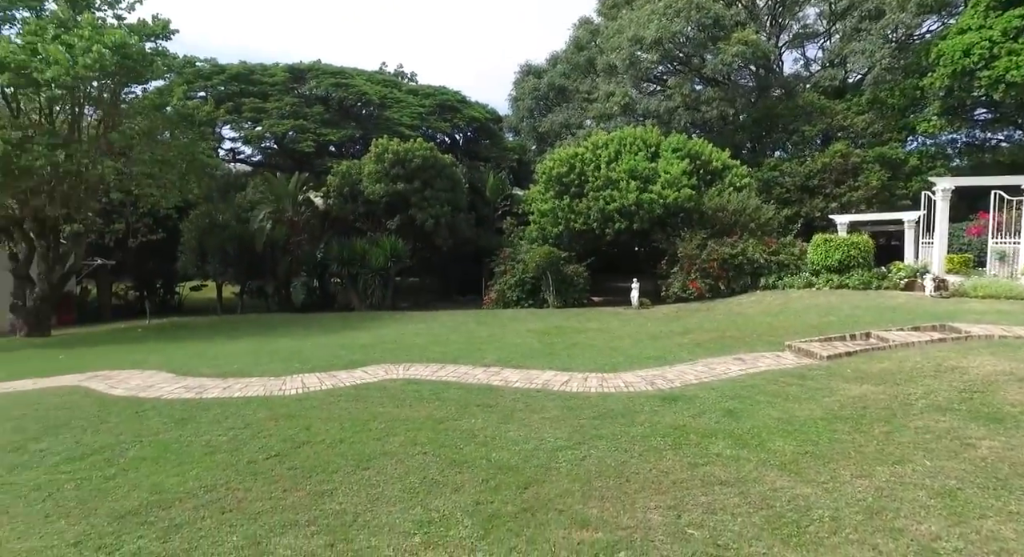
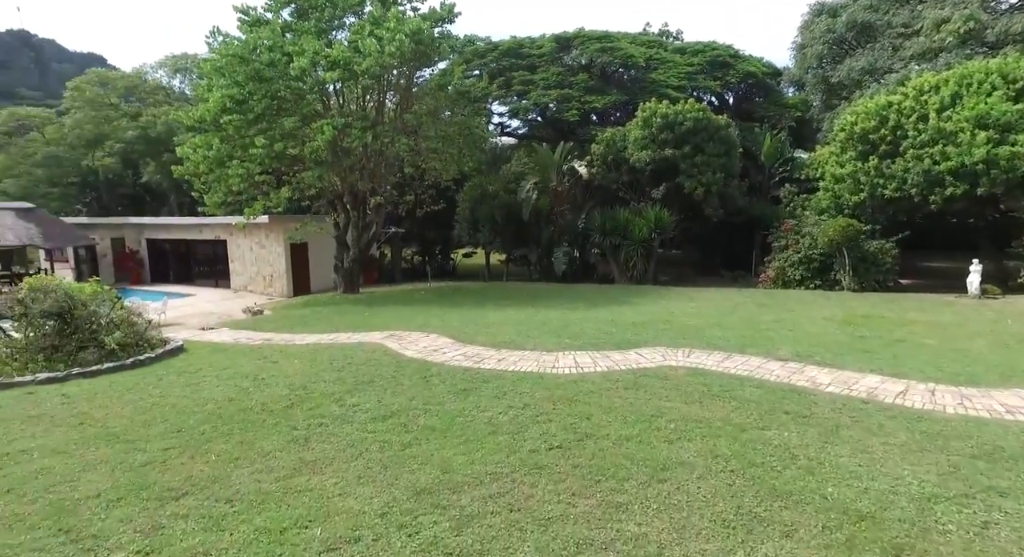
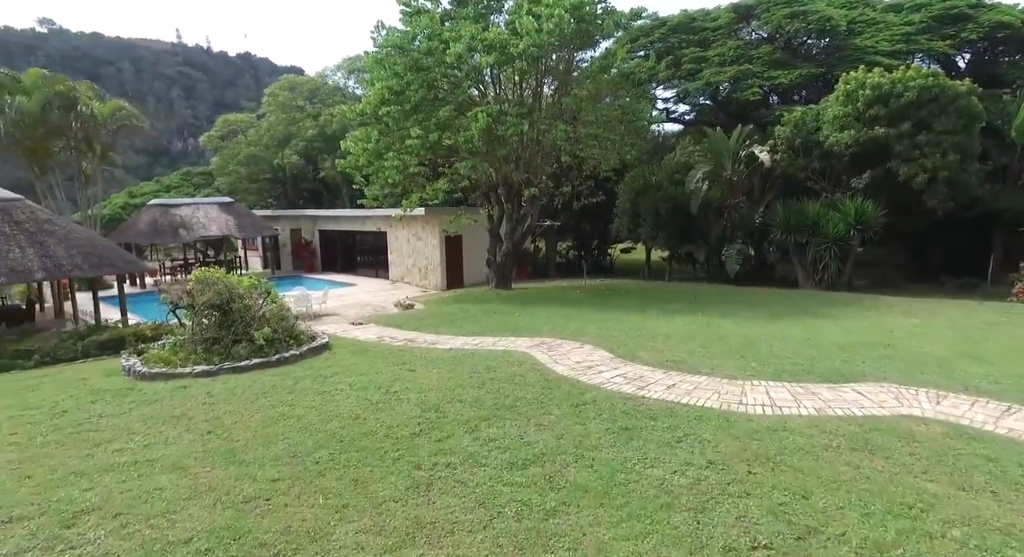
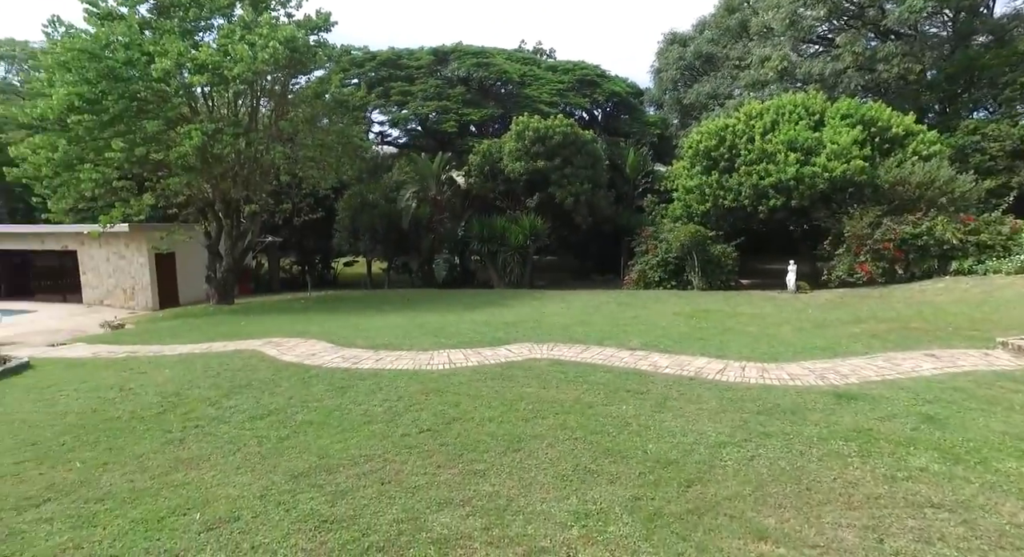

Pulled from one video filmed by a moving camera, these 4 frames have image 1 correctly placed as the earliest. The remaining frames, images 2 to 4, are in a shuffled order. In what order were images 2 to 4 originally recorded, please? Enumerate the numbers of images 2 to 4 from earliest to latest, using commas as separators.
4, 2, 3
